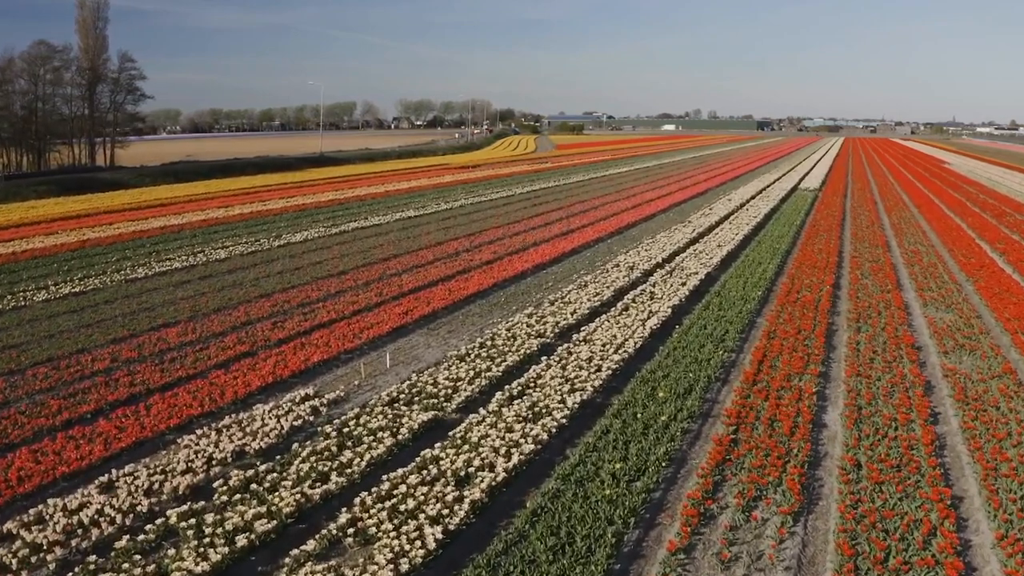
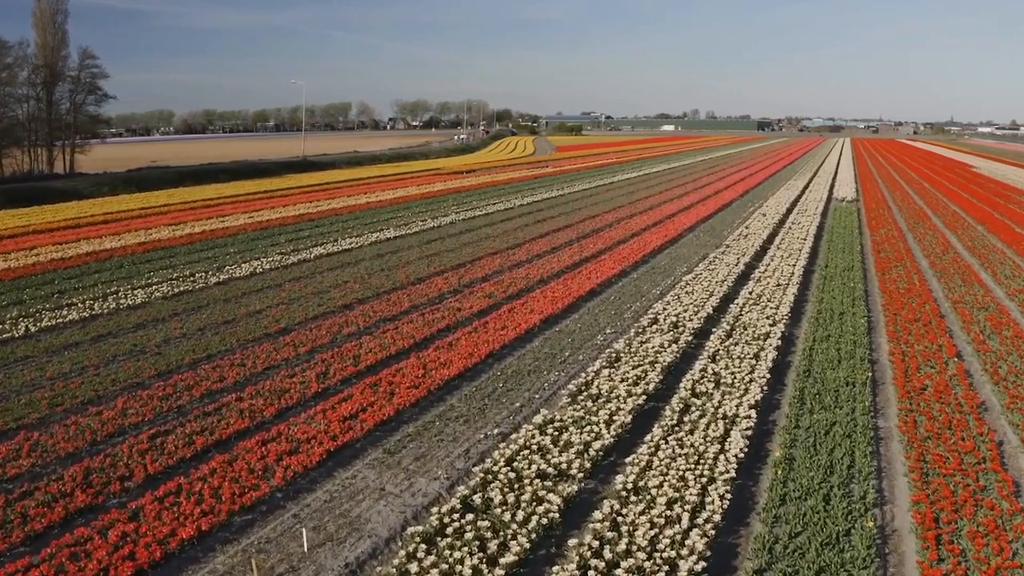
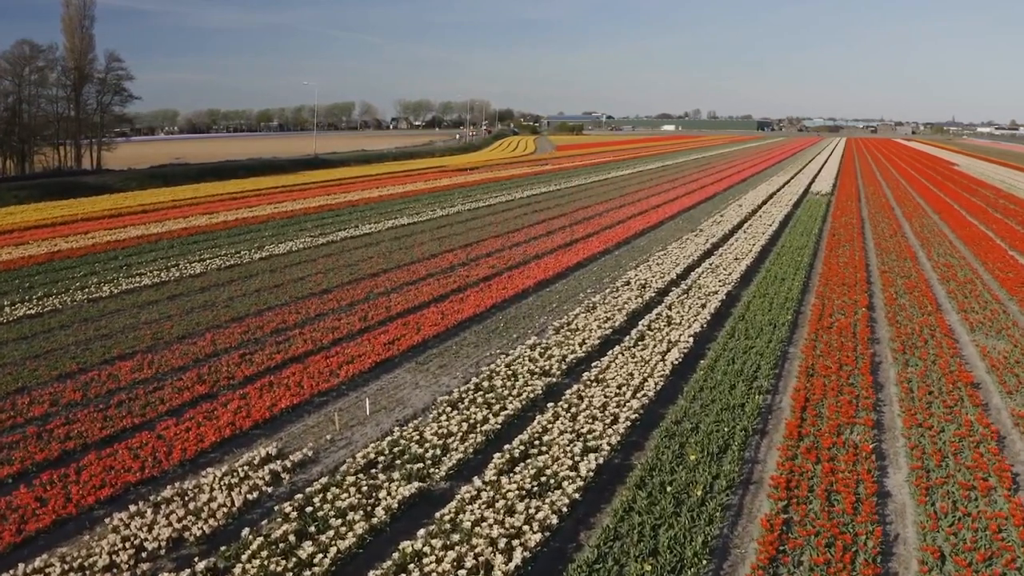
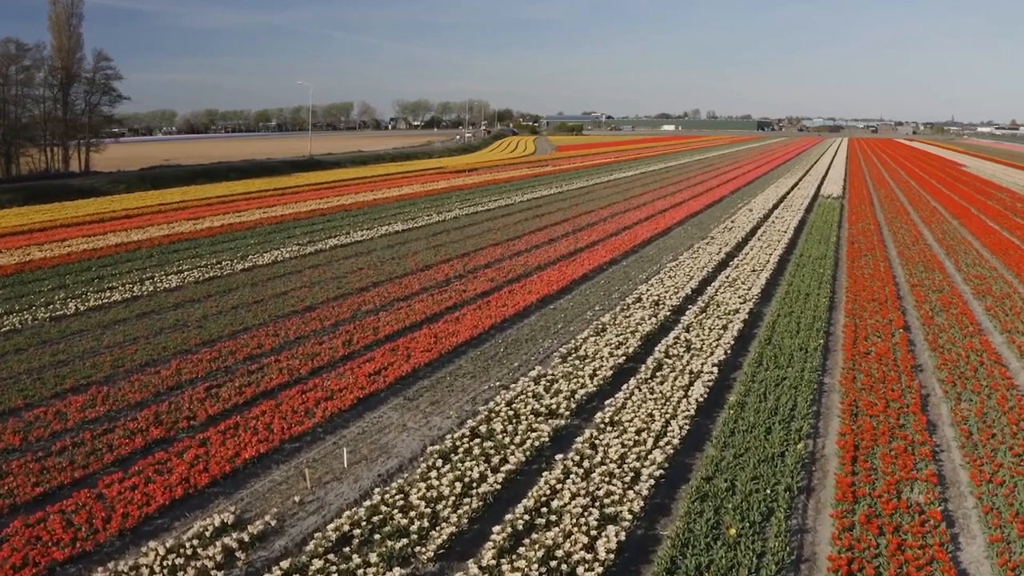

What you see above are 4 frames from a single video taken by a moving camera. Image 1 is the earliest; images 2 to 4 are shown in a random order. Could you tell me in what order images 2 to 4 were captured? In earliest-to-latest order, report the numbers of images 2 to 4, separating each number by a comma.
3, 4, 2
